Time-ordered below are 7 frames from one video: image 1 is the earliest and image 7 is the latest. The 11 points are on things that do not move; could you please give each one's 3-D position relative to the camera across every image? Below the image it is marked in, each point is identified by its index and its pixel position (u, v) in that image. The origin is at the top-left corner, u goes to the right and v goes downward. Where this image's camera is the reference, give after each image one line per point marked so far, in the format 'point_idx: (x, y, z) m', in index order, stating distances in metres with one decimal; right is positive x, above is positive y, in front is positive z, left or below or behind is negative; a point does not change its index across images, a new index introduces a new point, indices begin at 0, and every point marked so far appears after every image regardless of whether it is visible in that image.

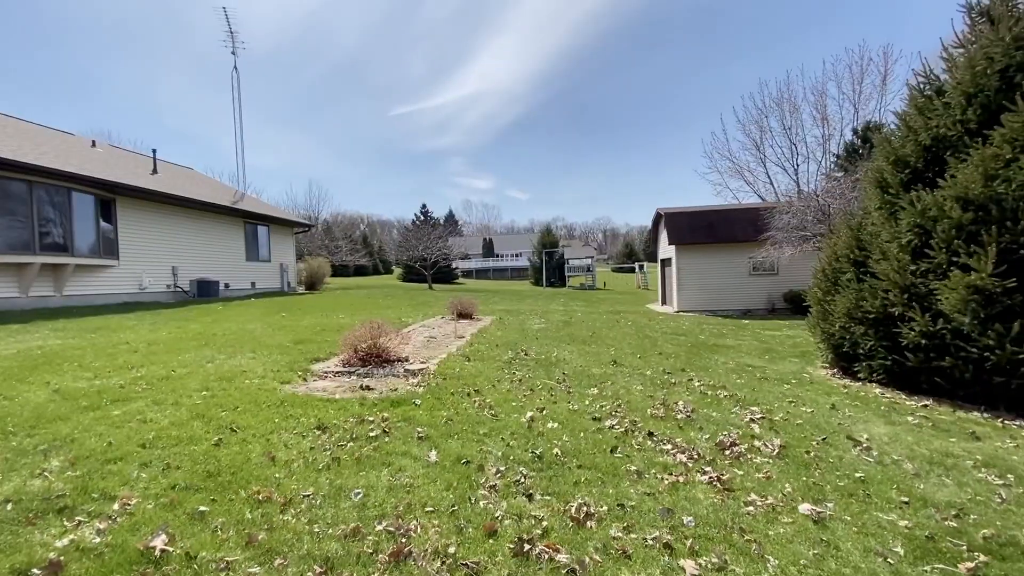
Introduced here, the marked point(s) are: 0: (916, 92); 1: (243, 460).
0: (+6.2, +3.1, +7.3) m
1: (-1.8, -1.2, +3.3) m
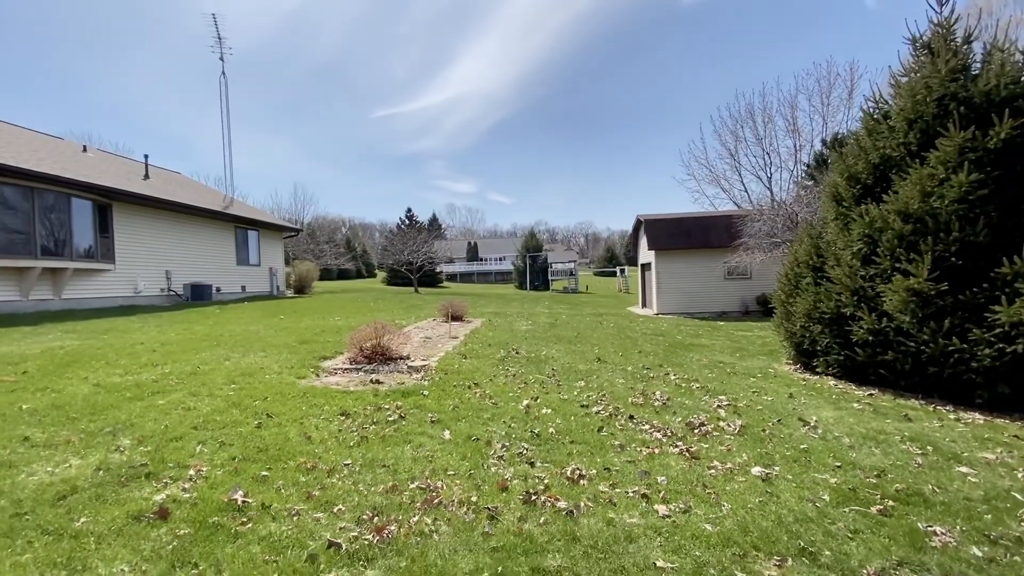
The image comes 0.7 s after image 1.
0: (+6.1, +3.0, +8.2) m
1: (-1.8, -1.2, +3.8) m
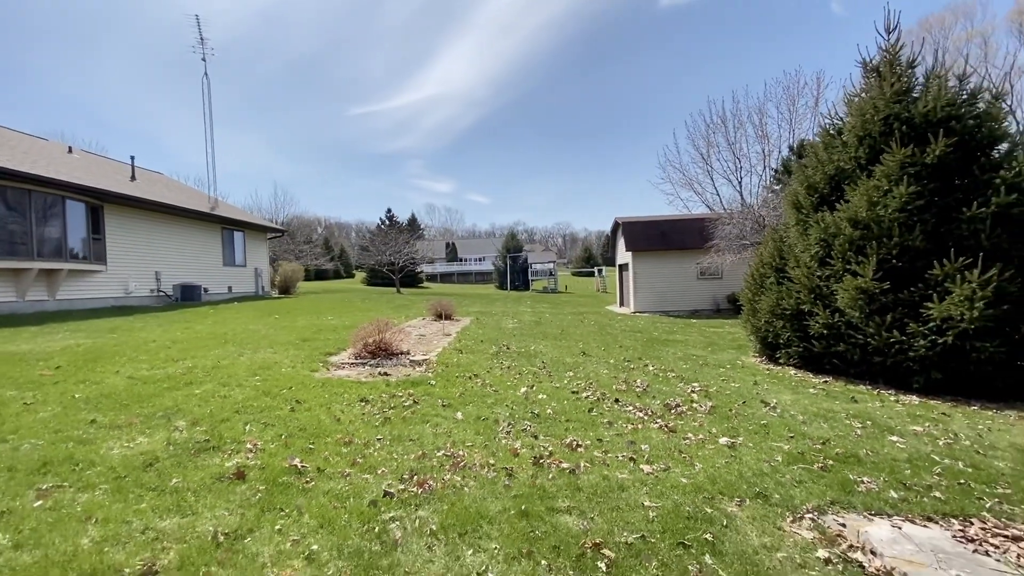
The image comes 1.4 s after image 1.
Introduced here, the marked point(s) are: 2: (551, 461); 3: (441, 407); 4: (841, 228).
0: (+5.9, +3.0, +9.0) m
1: (-1.7, -1.2, +4.3) m
2: (+0.3, -1.3, +3.7) m
3: (-0.7, -1.2, +5.0) m
4: (+5.4, +1.0, +7.8) m
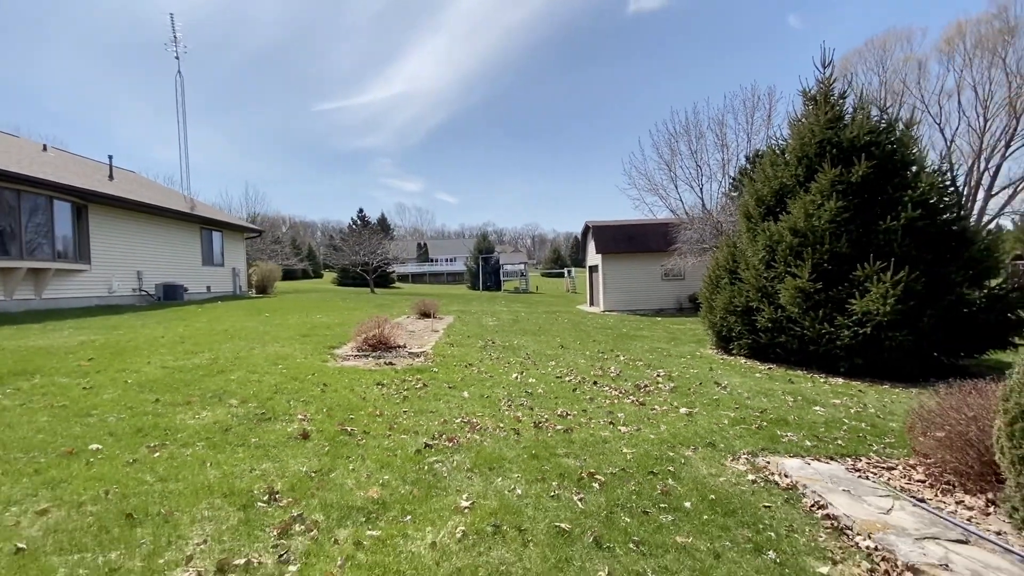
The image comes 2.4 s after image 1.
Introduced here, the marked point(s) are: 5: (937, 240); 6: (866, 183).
0: (+5.6, +3.0, +10.3) m
1: (-1.7, -1.2, +5.1) m
2: (+0.4, -1.3, +4.6) m
3: (-0.8, -1.2, +5.8) m
4: (+5.2, +1.0, +9.1) m
5: (+7.5, +0.8, +8.3) m
6: (+6.4, +1.9, +8.5) m
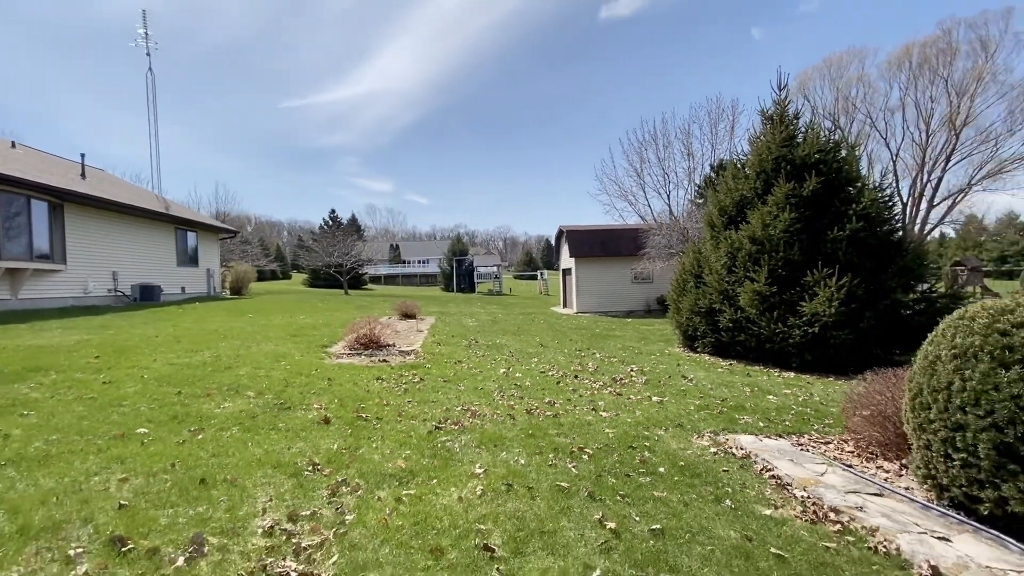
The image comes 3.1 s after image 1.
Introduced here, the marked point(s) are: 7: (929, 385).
0: (+5.2, +3.0, +11.2) m
1: (-1.8, -1.2, +5.6) m
2: (+0.3, -1.3, +5.2) m
3: (-0.9, -1.2, +6.3) m
4: (+4.8, +0.9, +9.9) m
5: (+7.2, +0.8, +9.3) m
6: (+6.1, +1.8, +9.5) m
7: (+3.0, -0.7, +3.5) m
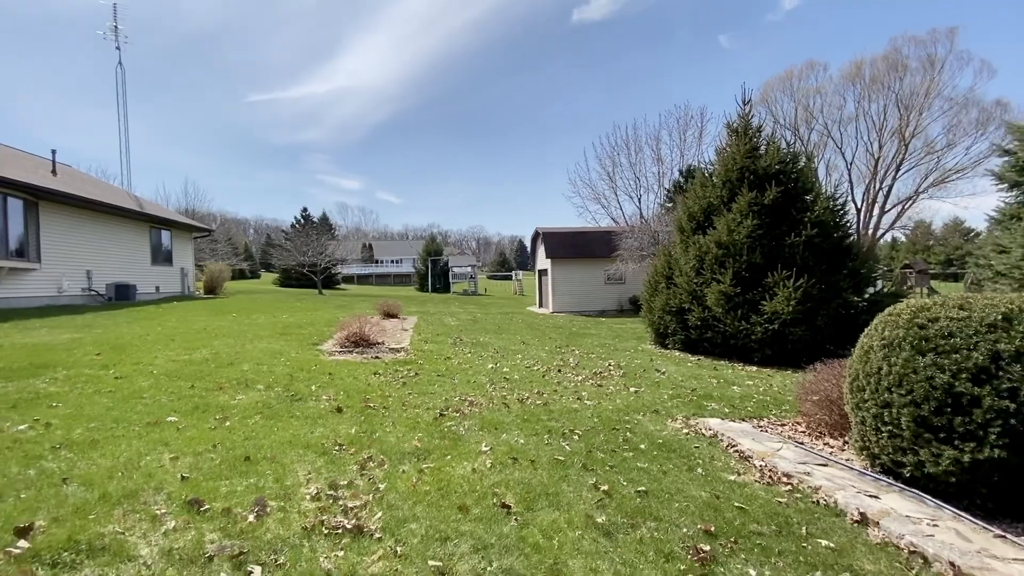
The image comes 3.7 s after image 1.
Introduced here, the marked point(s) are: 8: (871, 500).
0: (+4.7, +2.9, +12.0) m
1: (-1.9, -1.2, +5.9) m
2: (+0.2, -1.3, +5.7) m
3: (-1.0, -1.2, +6.7) m
4: (+4.5, +0.9, +10.7) m
5: (+6.8, +0.7, +10.2) m
6: (+5.7, +1.8, +10.3) m
7: (+3.0, -0.7, +4.1) m
8: (+2.6, -1.5, +3.5) m
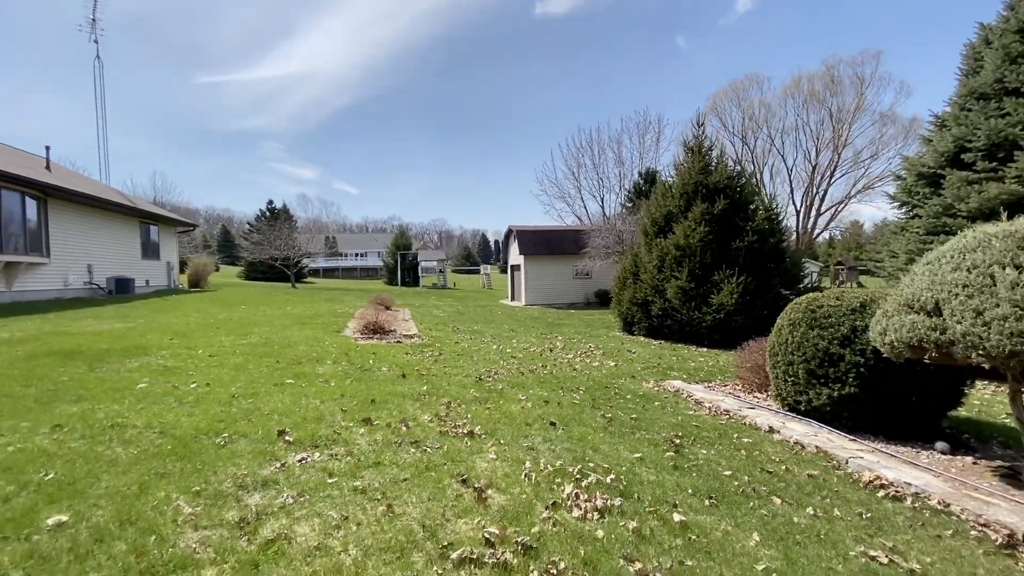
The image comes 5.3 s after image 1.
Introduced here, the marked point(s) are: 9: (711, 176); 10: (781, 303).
0: (+4.4, +3.1, +14.0) m
1: (-1.7, -1.1, +7.4) m
2: (+0.4, -1.3, +7.4) m
3: (-0.9, -1.2, +8.3) m
4: (+4.2, +1.0, +12.7) m
5: (+6.6, +0.8, +12.4) m
6: (+5.5, +1.9, +12.4) m
7: (+3.4, -0.7, +6.0) m
8: (+3.0, -1.5, +5.4) m
9: (+5.3, +3.0, +12.7) m
10: (+6.9, -0.4, +12.3) m
